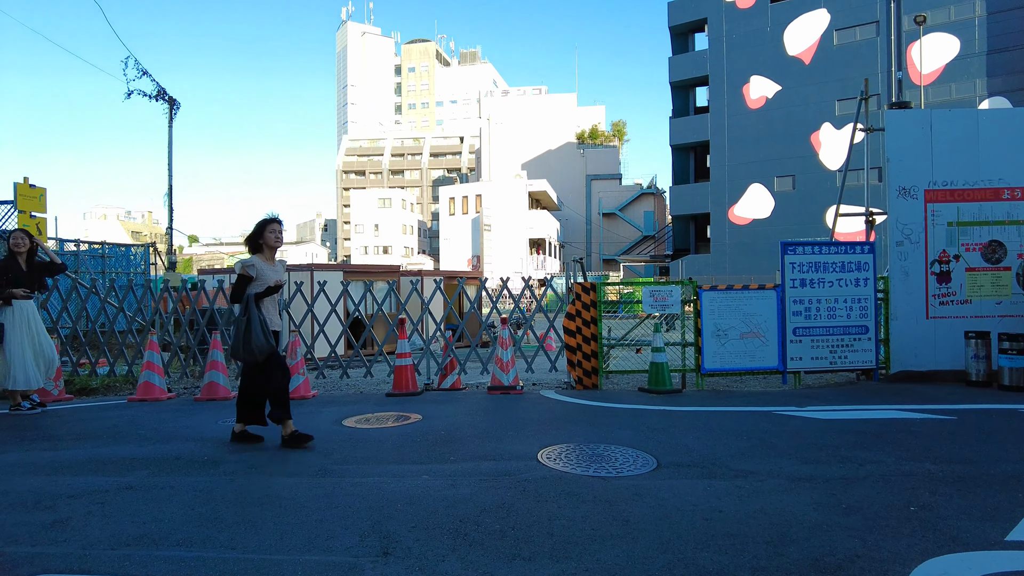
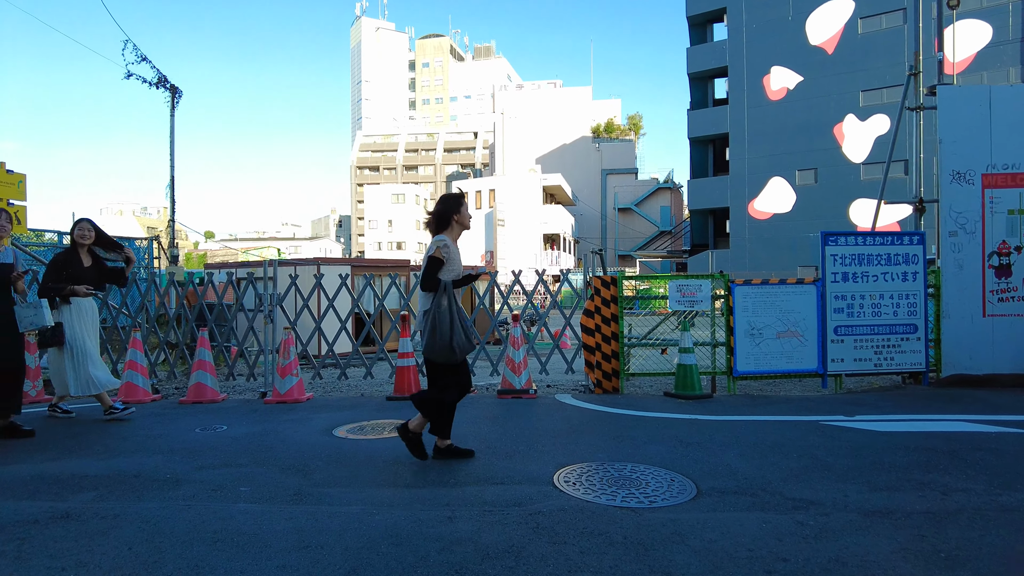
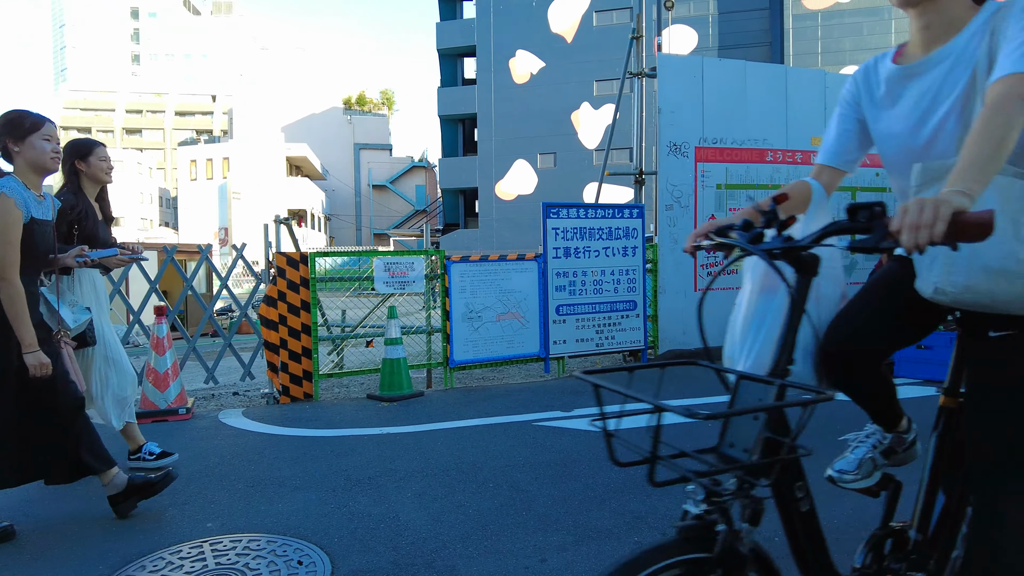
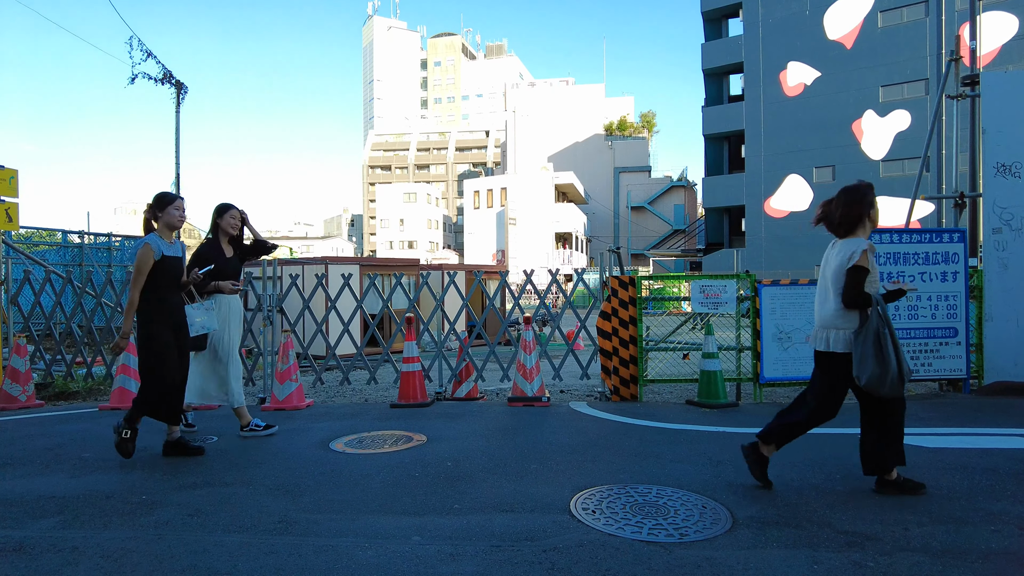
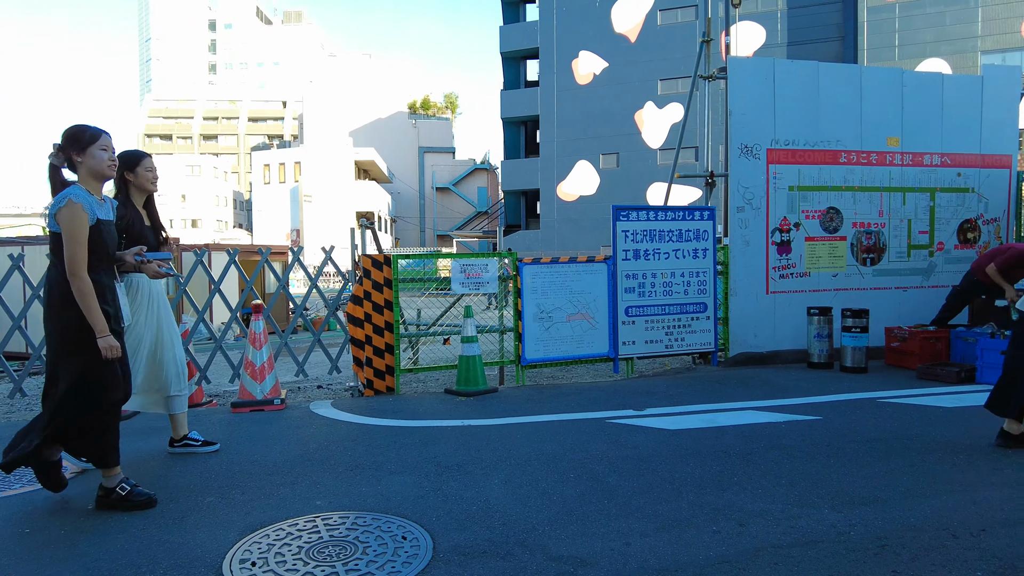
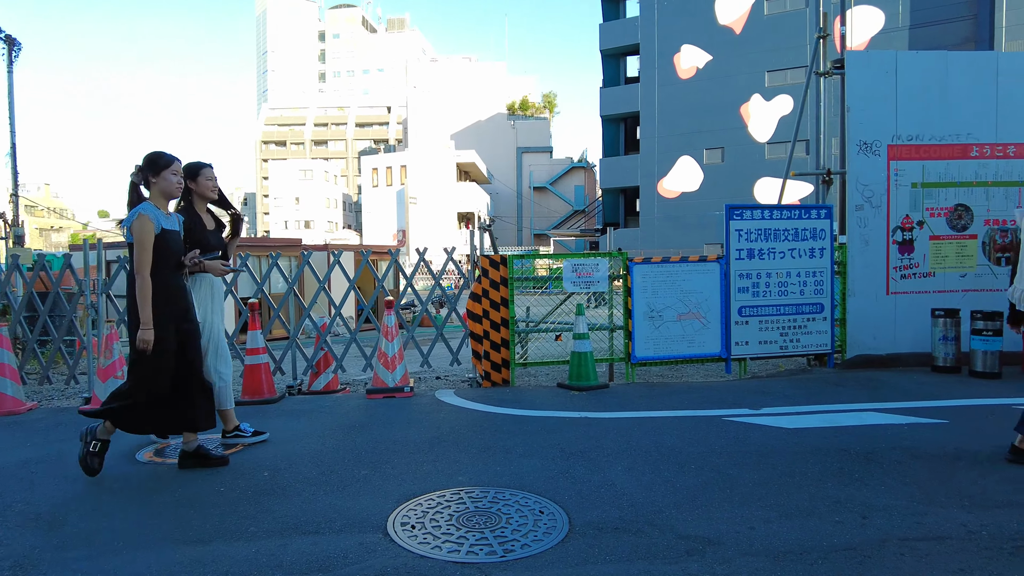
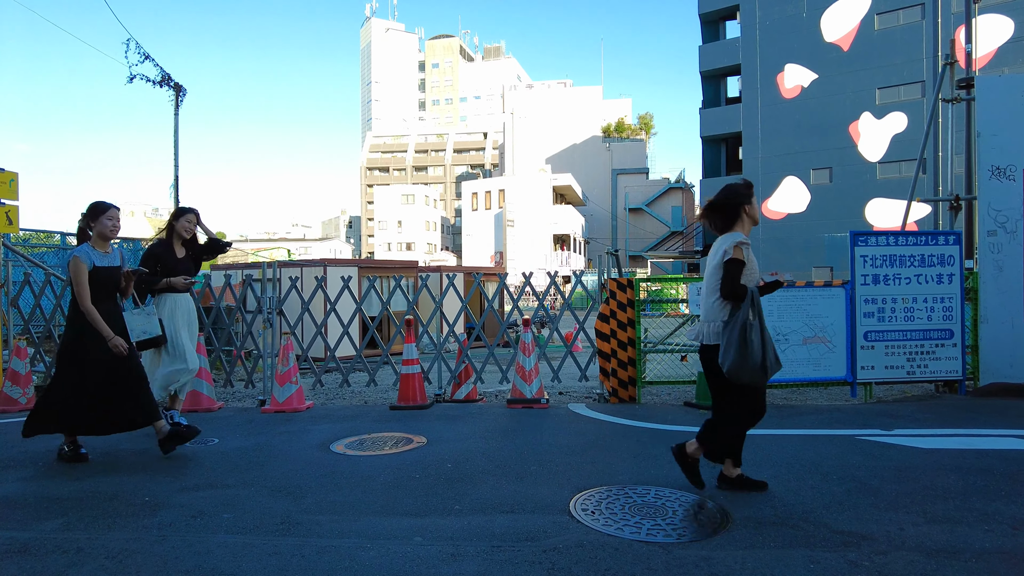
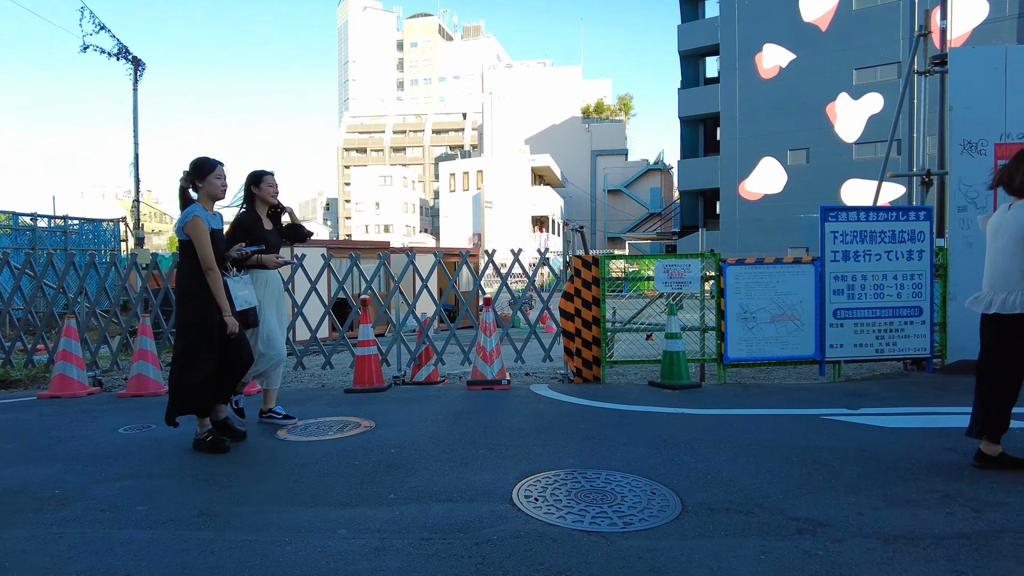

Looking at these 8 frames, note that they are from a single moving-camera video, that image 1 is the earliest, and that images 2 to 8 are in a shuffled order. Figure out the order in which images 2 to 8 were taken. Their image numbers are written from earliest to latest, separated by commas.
2, 7, 4, 8, 6, 5, 3
